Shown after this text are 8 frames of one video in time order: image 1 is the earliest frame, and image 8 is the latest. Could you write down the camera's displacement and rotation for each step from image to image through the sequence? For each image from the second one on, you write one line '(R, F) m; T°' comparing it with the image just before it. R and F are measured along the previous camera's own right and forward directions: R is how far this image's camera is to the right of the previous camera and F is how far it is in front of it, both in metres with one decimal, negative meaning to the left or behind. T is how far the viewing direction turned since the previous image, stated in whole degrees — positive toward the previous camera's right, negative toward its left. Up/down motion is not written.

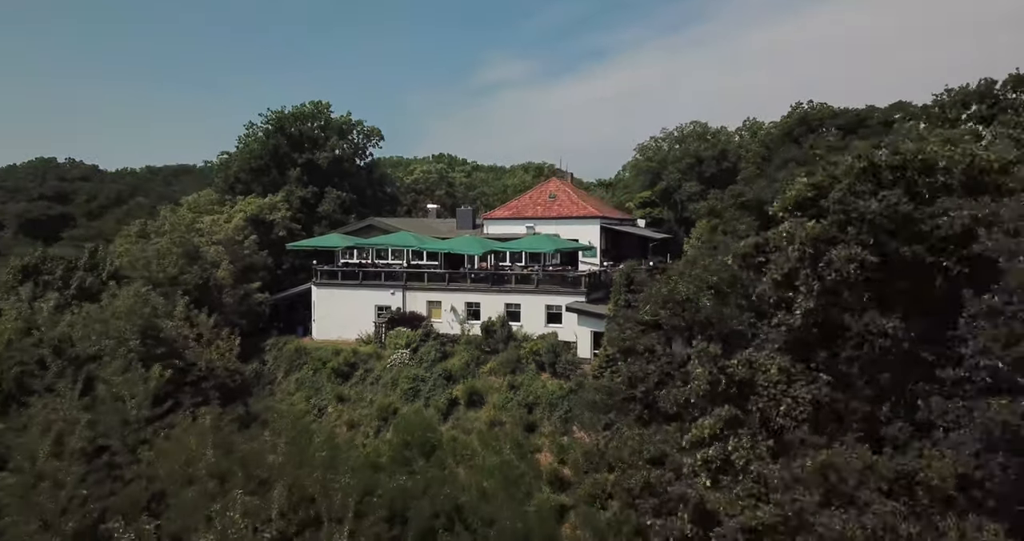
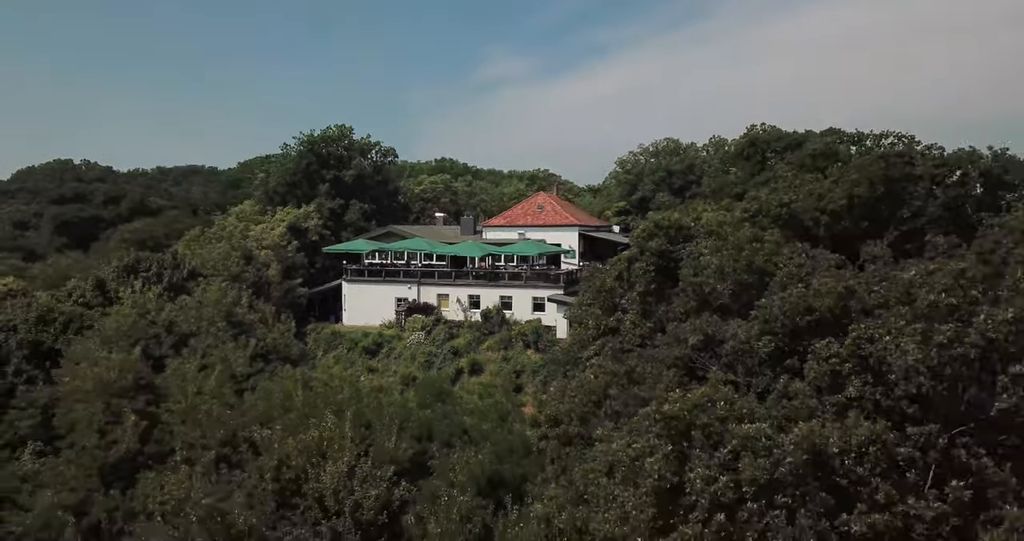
(+0.1, -3.6) m; 0°
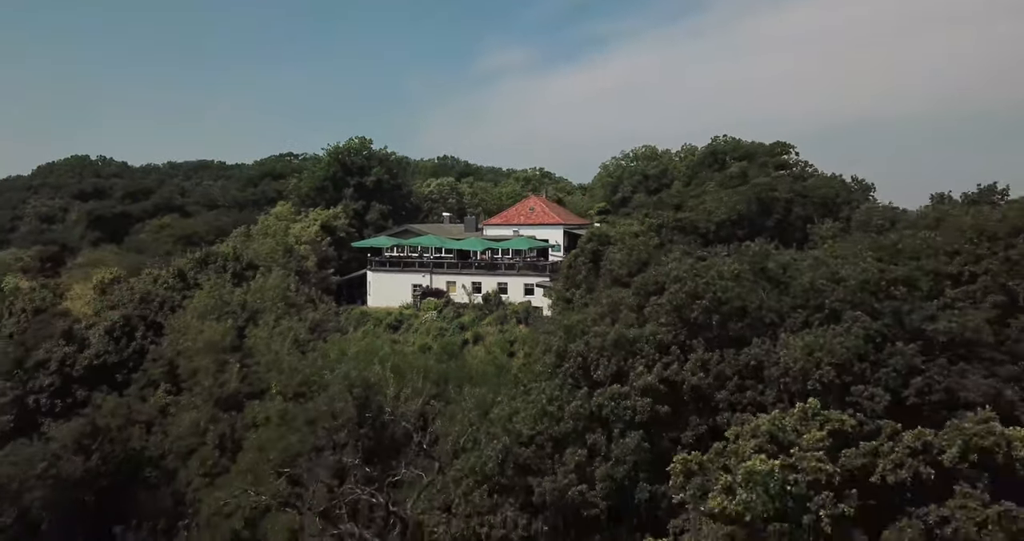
(+0.1, -4.0) m; 0°
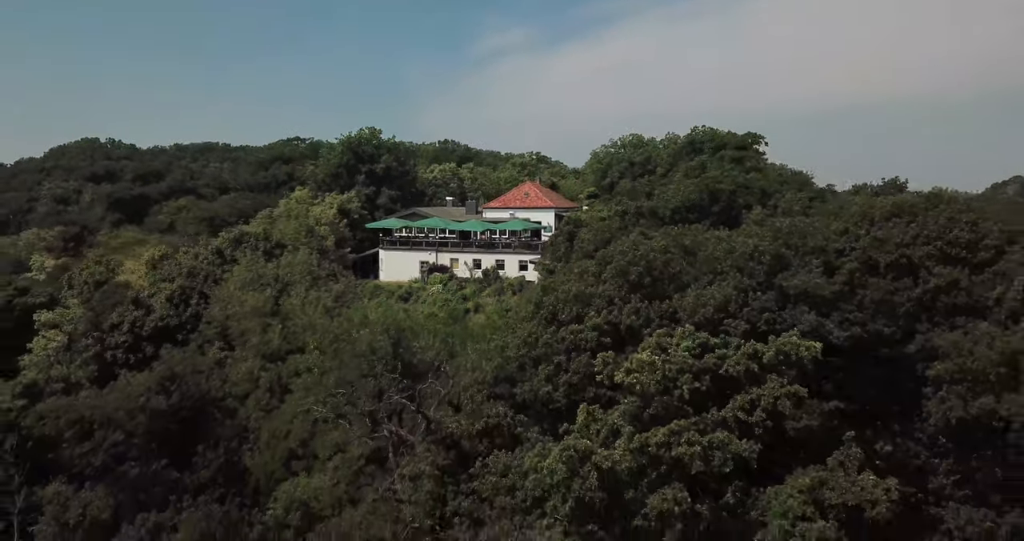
(+0.1, -2.9) m; 0°
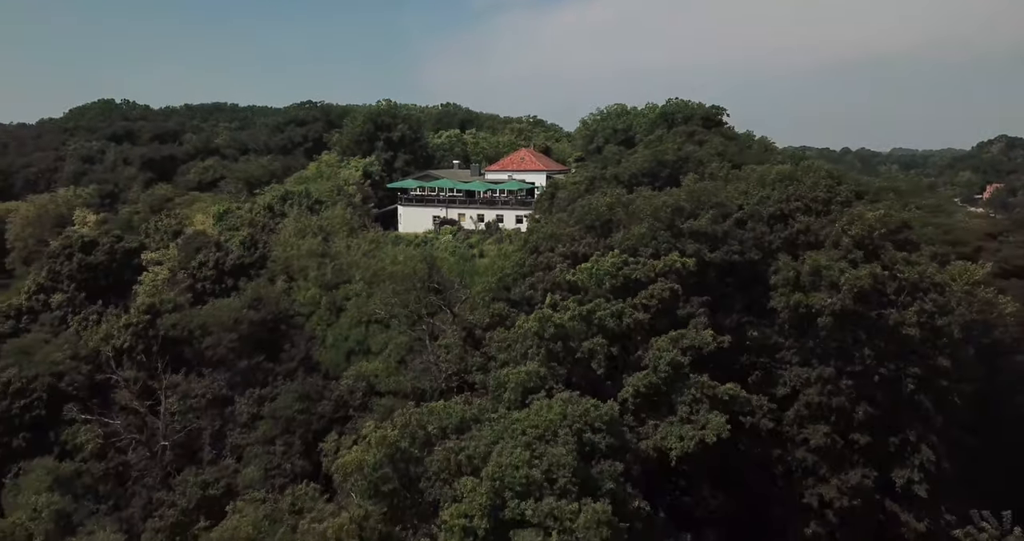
(0.0, -5.1) m; 0°
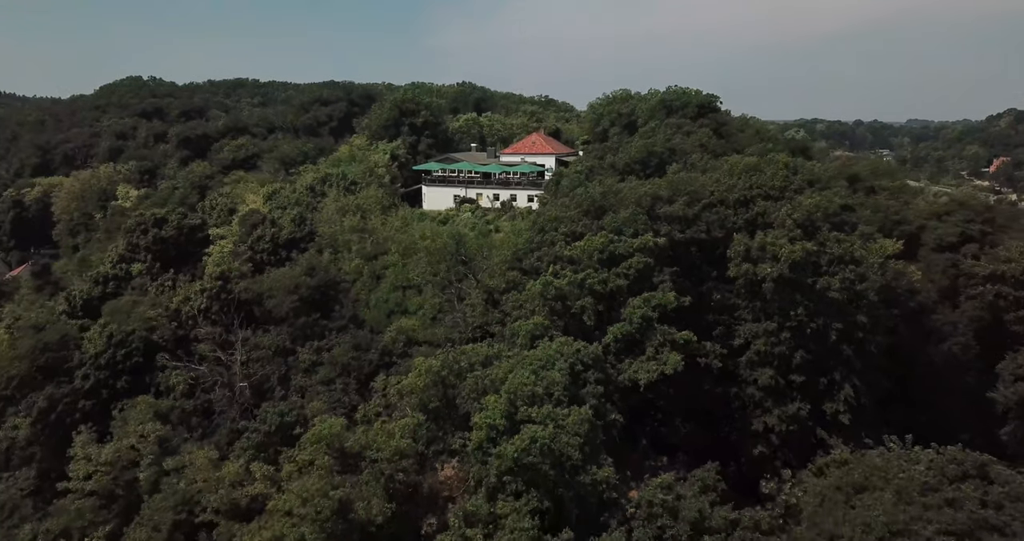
(0.0, -3.7) m; -1°
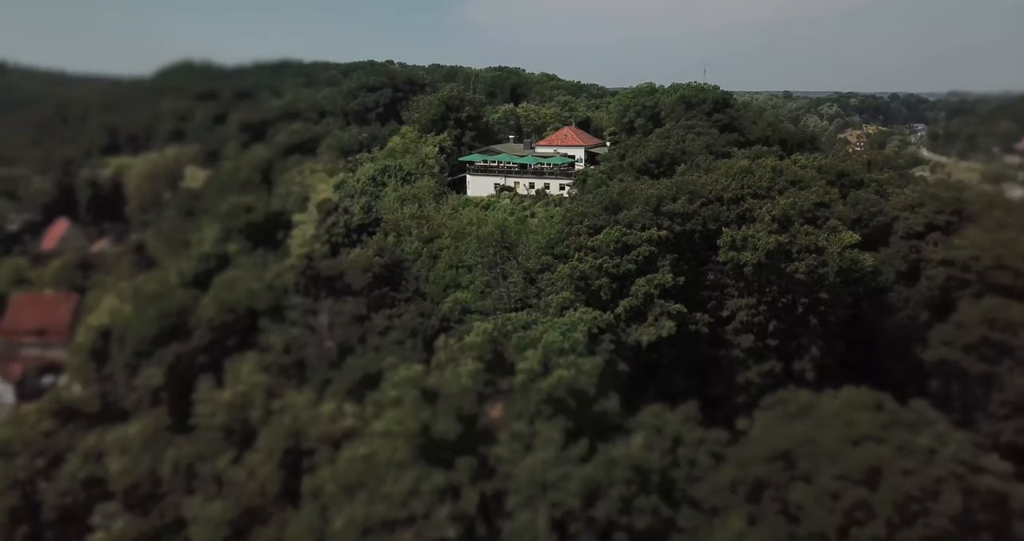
(-0.1, -4.8) m; -2°
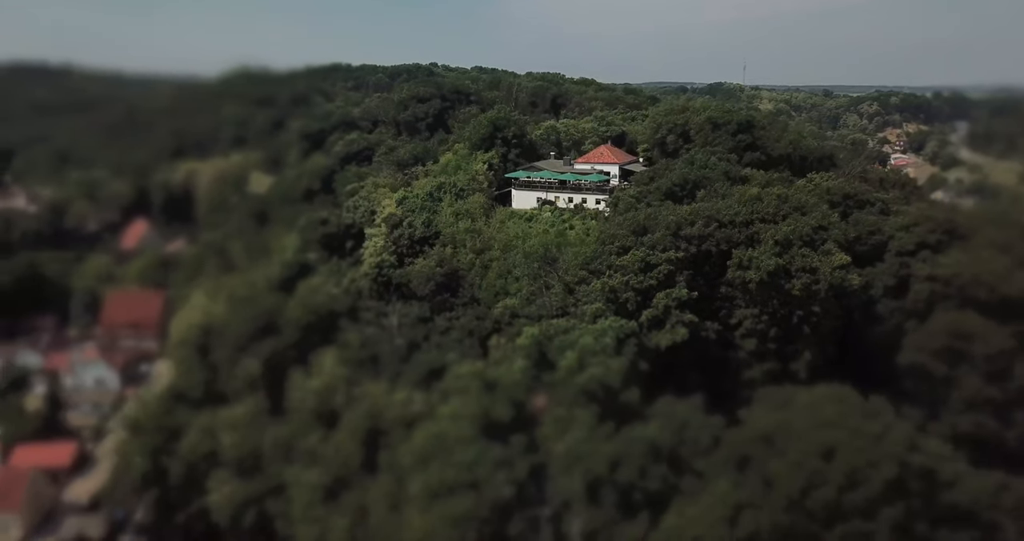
(-0.2, -4.5) m; -3°
